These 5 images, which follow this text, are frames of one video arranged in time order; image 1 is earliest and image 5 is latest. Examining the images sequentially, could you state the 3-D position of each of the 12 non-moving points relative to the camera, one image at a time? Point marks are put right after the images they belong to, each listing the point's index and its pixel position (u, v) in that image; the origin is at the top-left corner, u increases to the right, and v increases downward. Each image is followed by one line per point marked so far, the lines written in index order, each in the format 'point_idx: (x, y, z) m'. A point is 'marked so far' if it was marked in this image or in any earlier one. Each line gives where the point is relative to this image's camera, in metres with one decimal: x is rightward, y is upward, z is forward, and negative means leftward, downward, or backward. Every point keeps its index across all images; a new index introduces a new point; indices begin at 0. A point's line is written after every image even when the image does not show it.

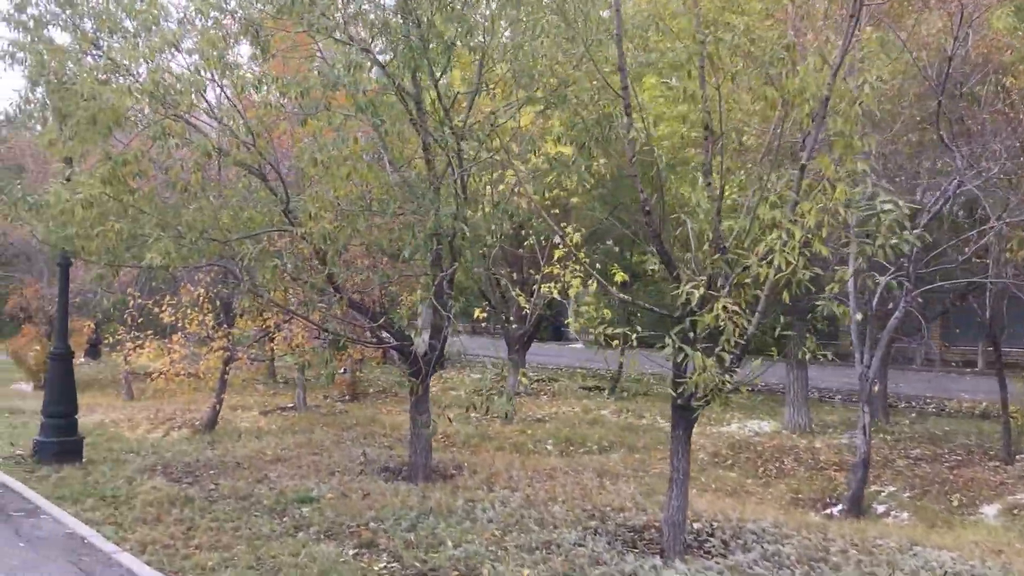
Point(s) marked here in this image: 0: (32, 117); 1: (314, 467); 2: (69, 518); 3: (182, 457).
0: (-4.7, +1.7, +8.9) m
1: (-2.1, -1.9, +9.6) m
2: (-3.5, -1.8, +7.1) m
3: (-3.7, -1.9, +10.2) m
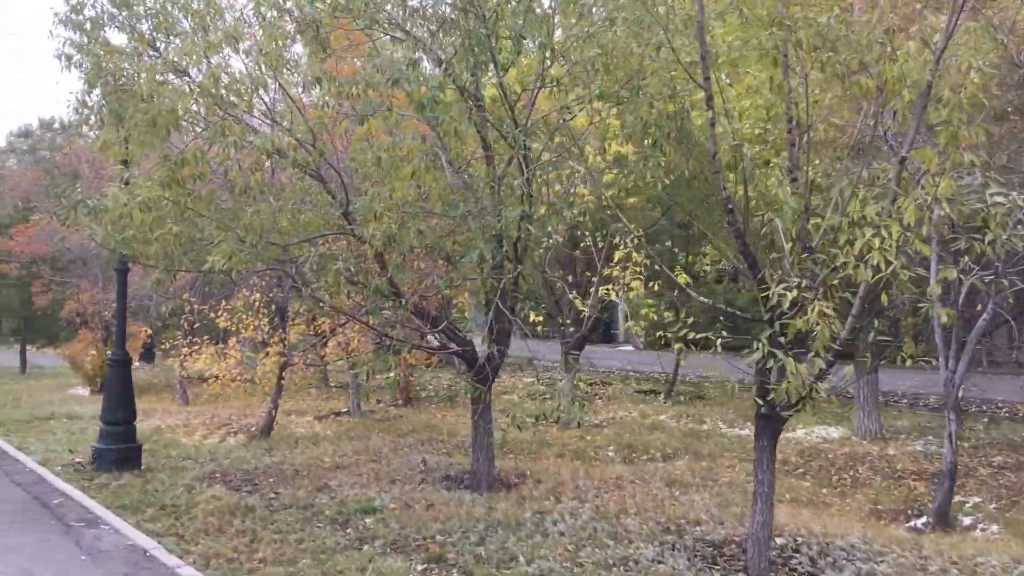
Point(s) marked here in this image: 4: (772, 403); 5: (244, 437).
0: (-4.1, +1.6, +8.8) m
1: (-1.4, -1.9, +9.4) m
2: (-2.9, -1.9, +7.0) m
3: (-3.0, -1.9, +10.0) m
4: (+1.7, -0.8, +6.0) m
5: (-3.7, -2.1, +12.6) m
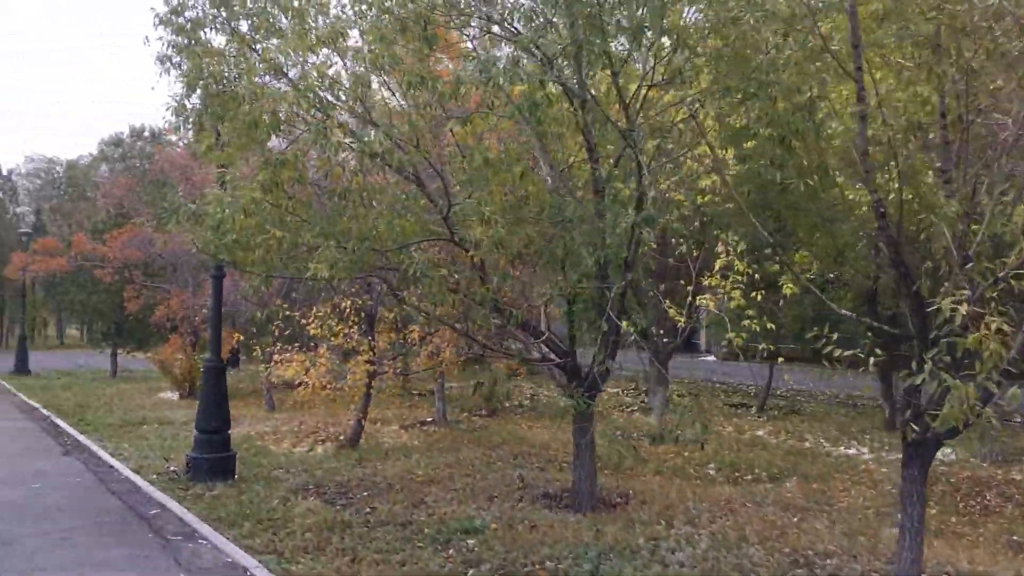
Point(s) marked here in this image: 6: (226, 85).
0: (-3.1, +1.6, +8.7) m
1: (-0.4, -2.0, +9.0) m
2: (-2.1, -1.9, +6.7) m
3: (-1.9, -2.0, +9.8) m
4: (+2.5, -0.8, +5.4) m
5: (-2.4, -2.2, +12.4) m
6: (-2.5, +1.8, +8.0) m
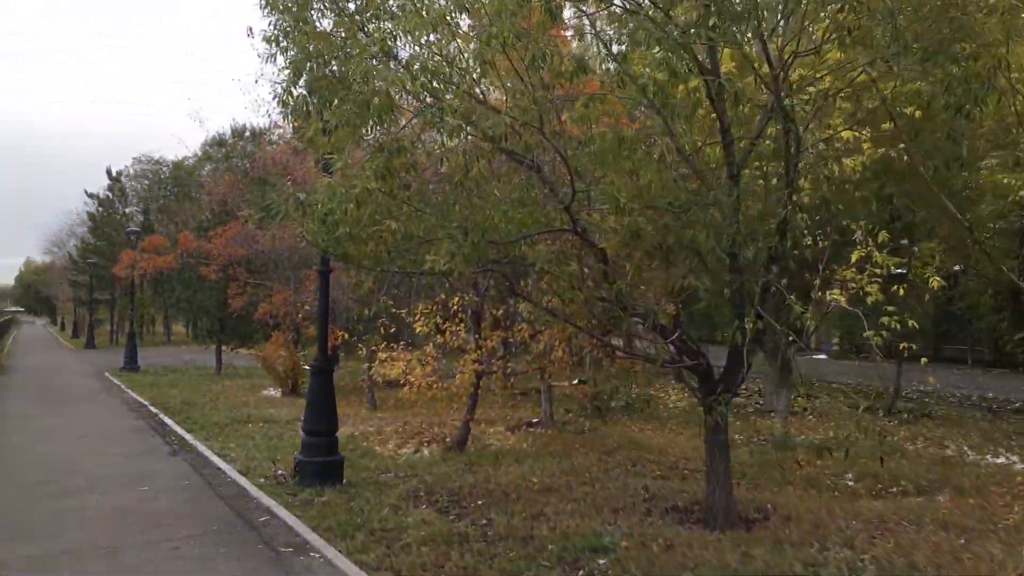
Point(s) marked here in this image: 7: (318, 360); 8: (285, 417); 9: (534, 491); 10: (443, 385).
0: (-2.0, +1.6, +8.3) m
1: (+0.7, -2.0, +8.3) m
2: (-1.2, -1.9, +6.3) m
3: (-0.7, -2.0, +9.3) m
4: (+3.2, -0.8, +4.5) m
5: (-1.0, -2.1, +12.0) m
6: (-1.5, +1.8, +7.5) m
7: (-1.9, -0.7, +8.9) m
8: (-3.6, -2.1, +14.5) m
9: (+0.2, -2.0, +8.8) m
10: (-0.9, -1.2, +11.7) m
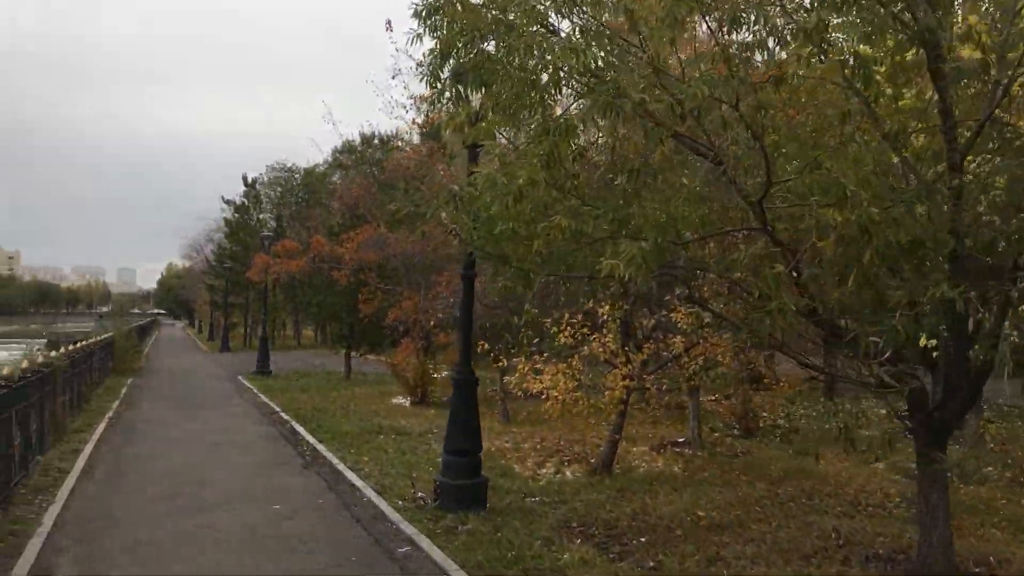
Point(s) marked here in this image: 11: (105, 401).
0: (-0.6, +1.6, +7.5) m
1: (+2.1, -2.0, +7.2) m
2: (-0.1, -1.9, +5.4) m
3: (+0.8, -2.0, +8.3) m
4: (+4.0, -0.8, +3.1) m
5: (+0.9, -2.2, +11.0) m
6: (-0.2, +1.8, +6.7) m
7: (-0.4, -0.8, +8.1) m
8: (-1.5, -2.1, +13.9) m
9: (+1.6, -2.0, +7.7) m
10: (+0.9, -1.3, +10.7) m
11: (-7.7, -2.2, +17.3) m
